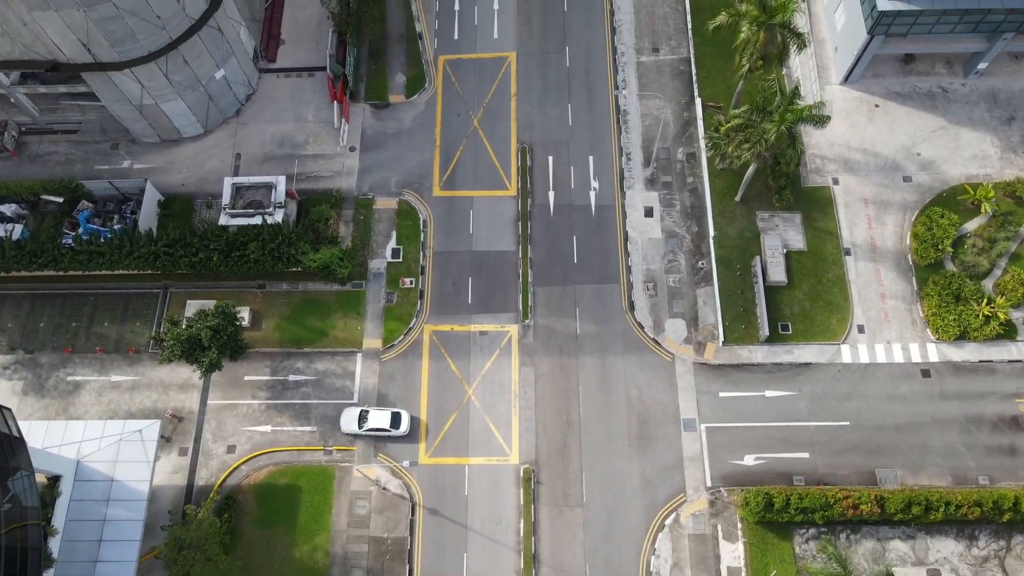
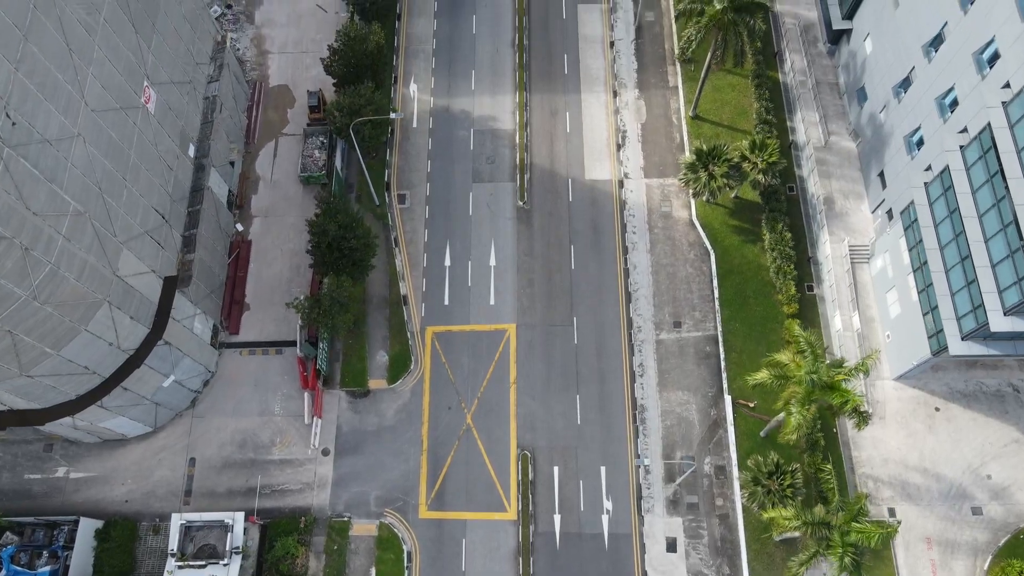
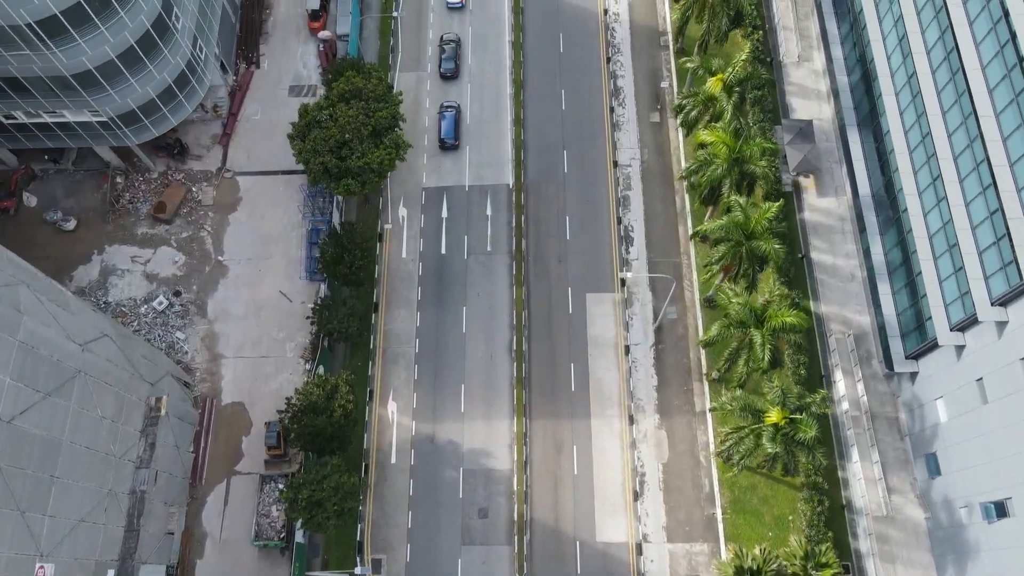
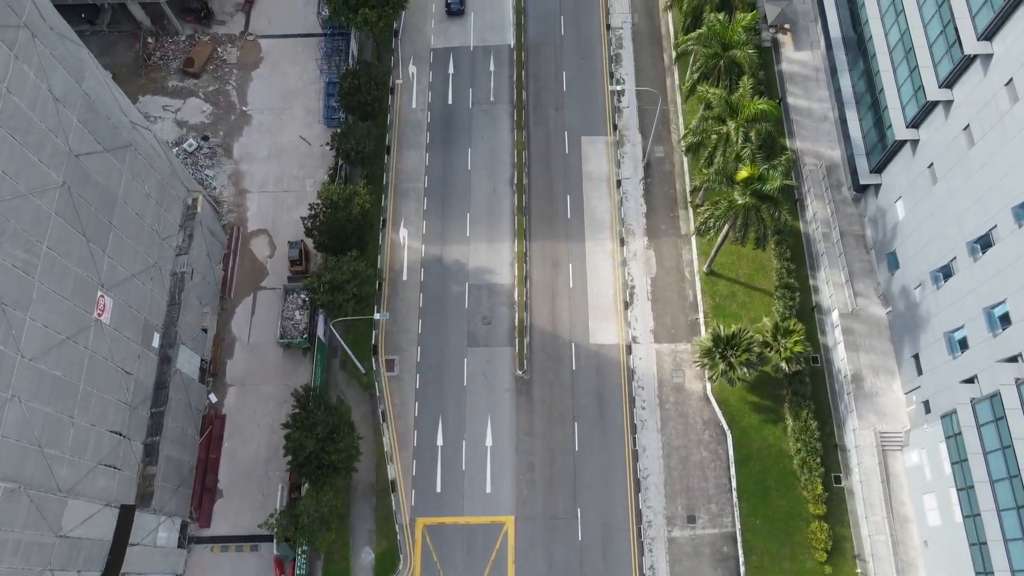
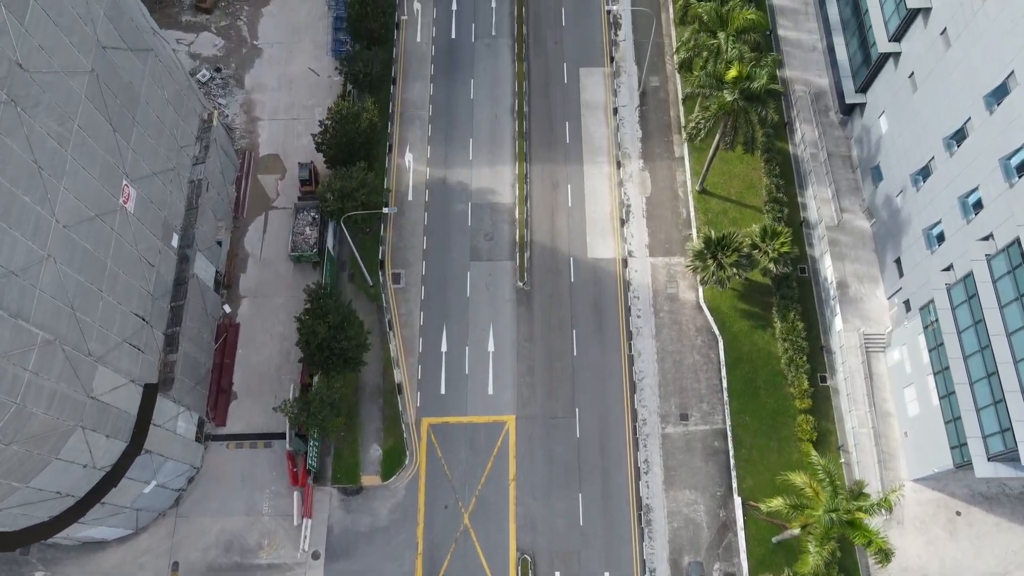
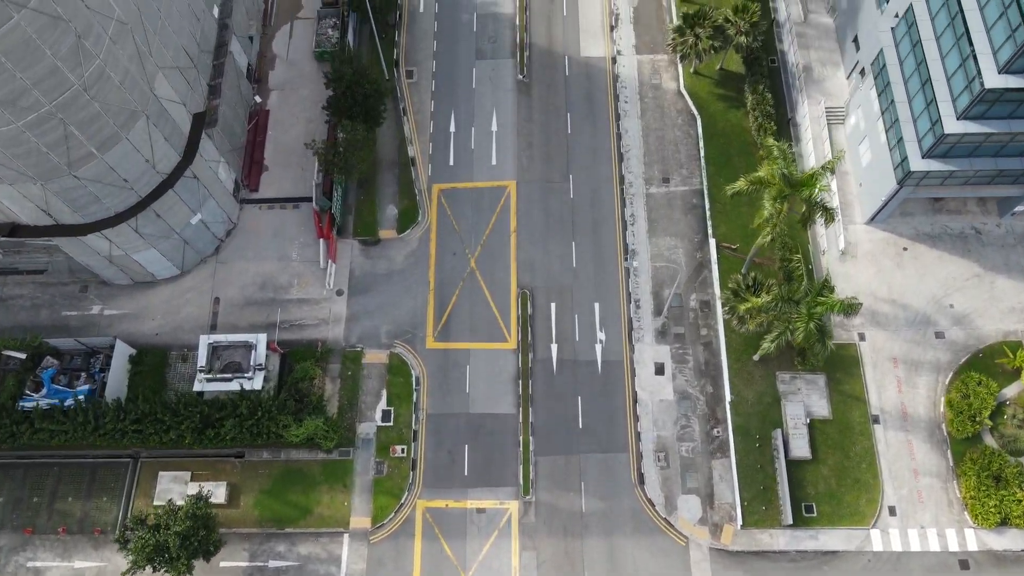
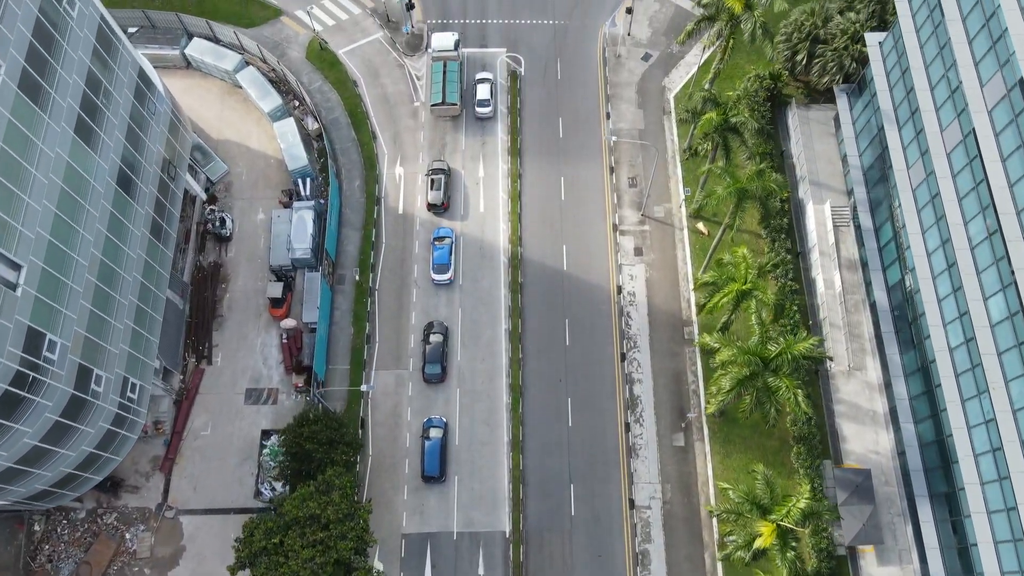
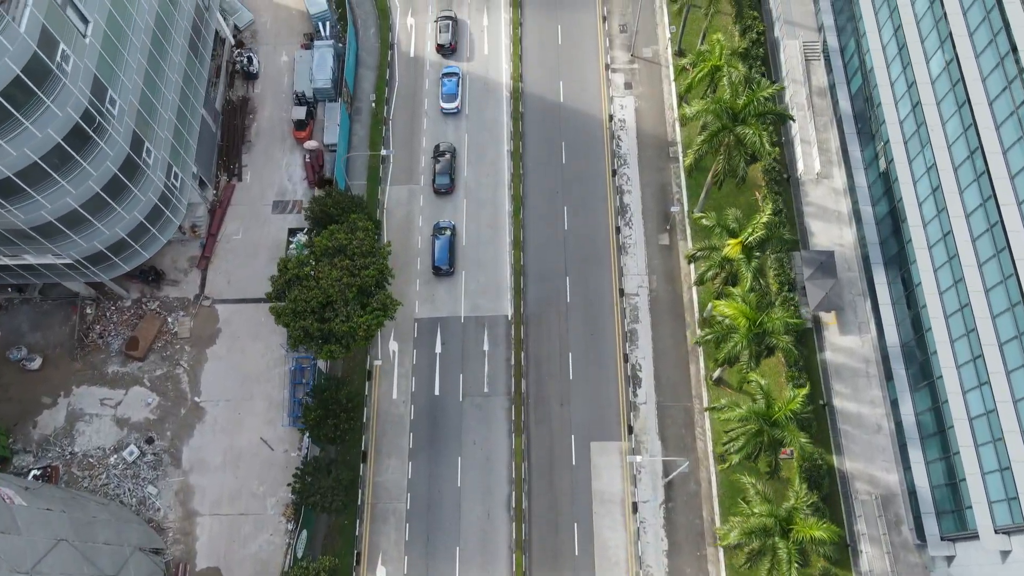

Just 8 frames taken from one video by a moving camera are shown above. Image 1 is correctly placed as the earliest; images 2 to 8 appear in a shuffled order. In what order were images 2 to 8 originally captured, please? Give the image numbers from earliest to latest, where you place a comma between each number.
6, 2, 5, 4, 3, 8, 7
